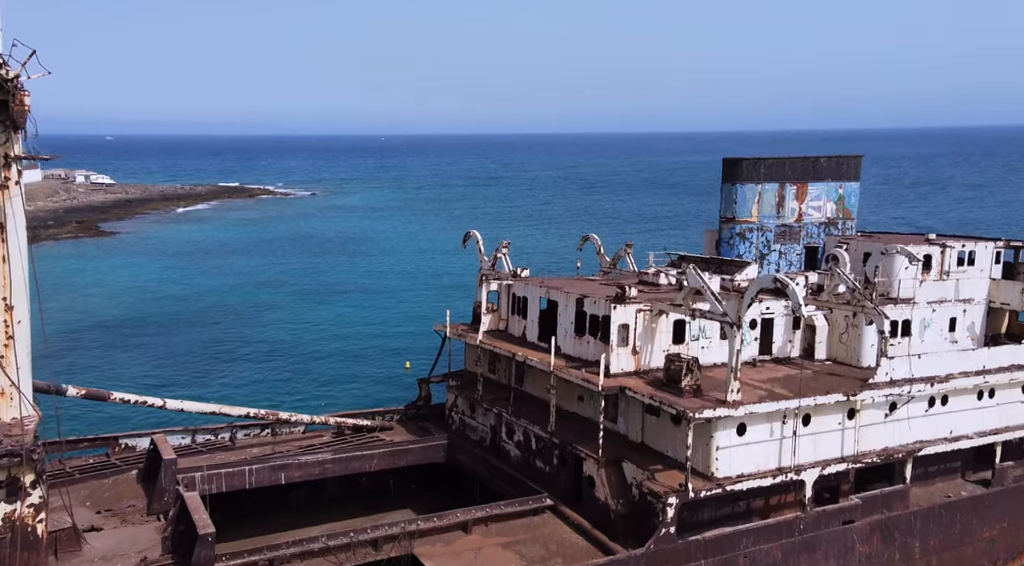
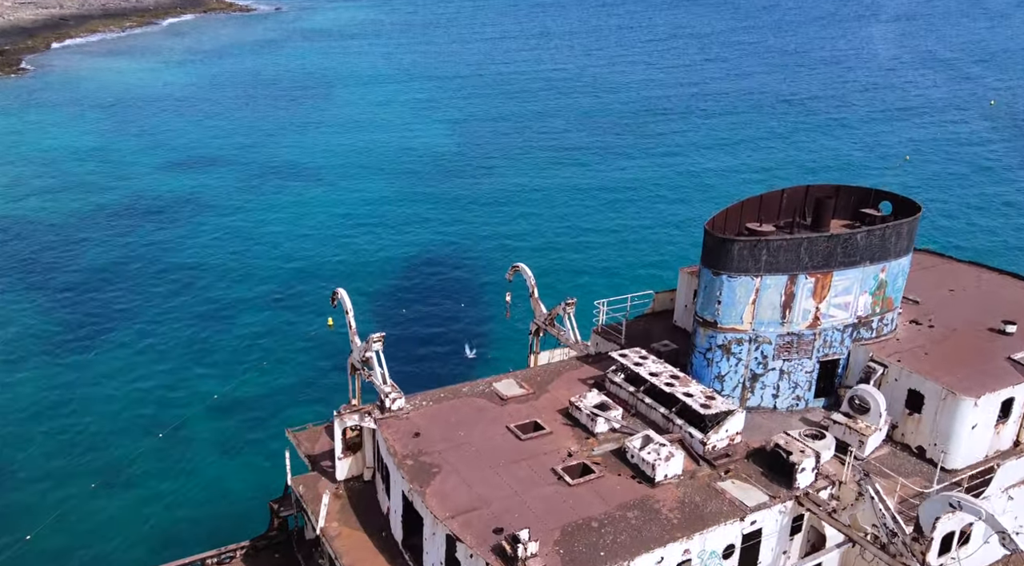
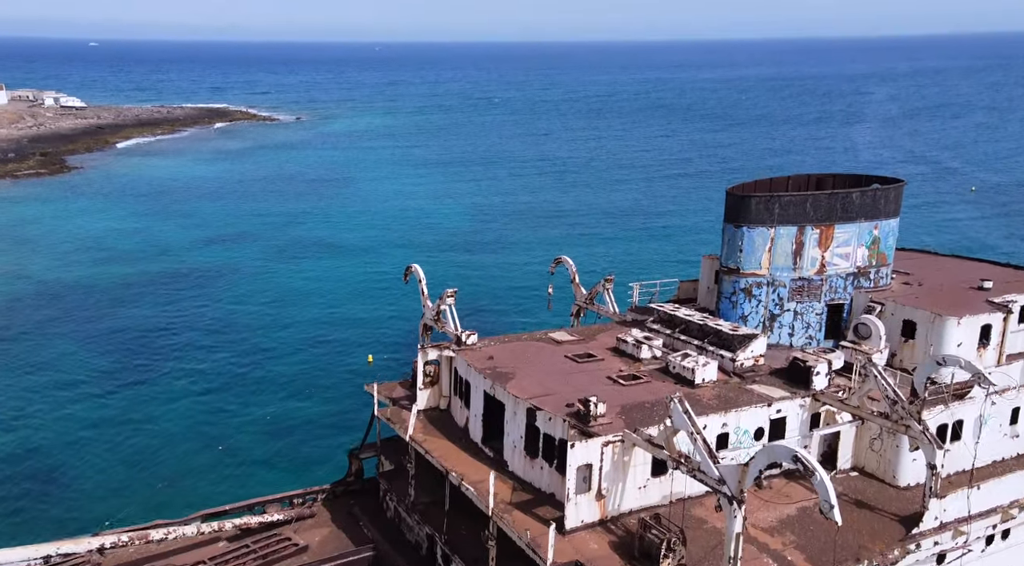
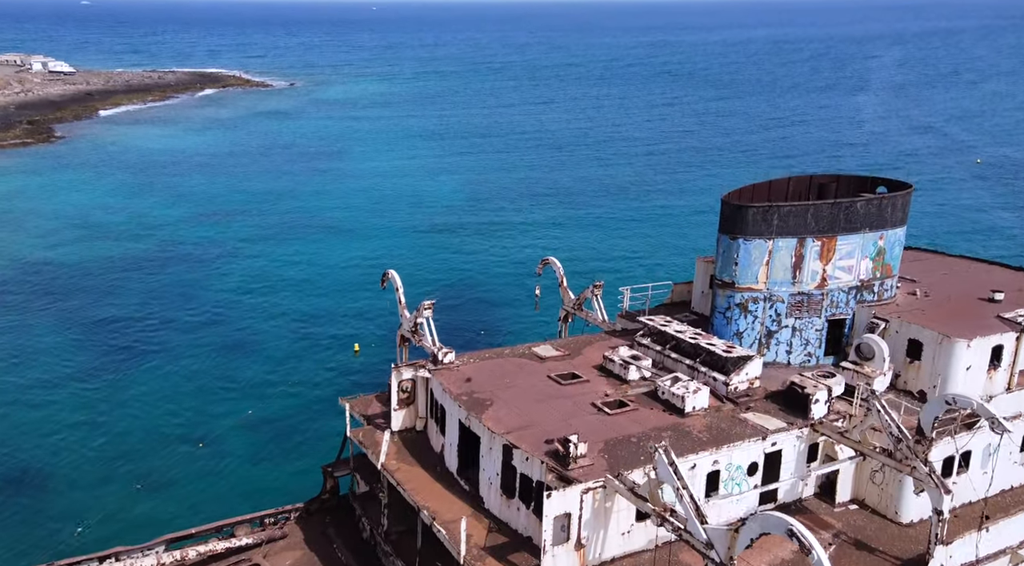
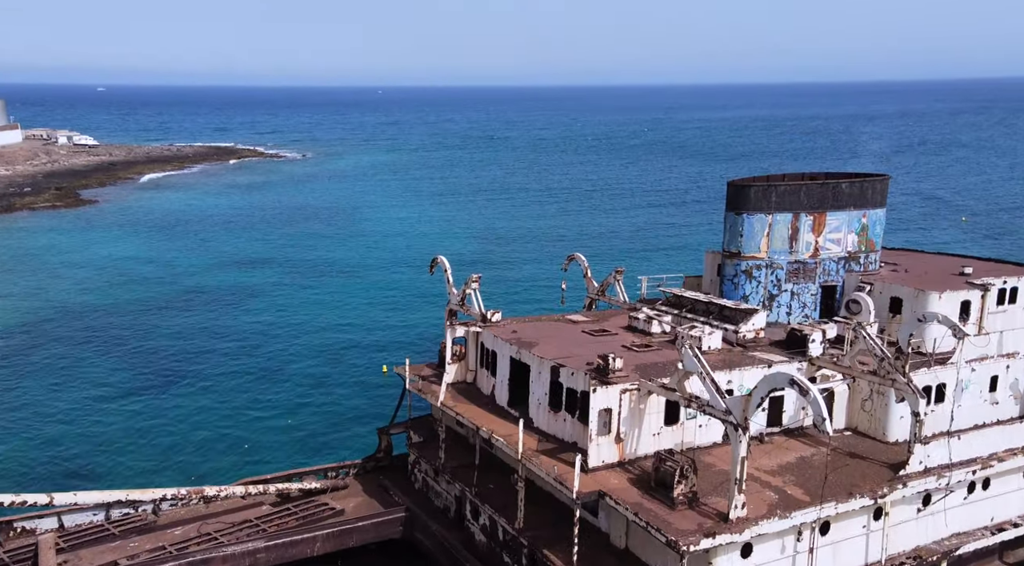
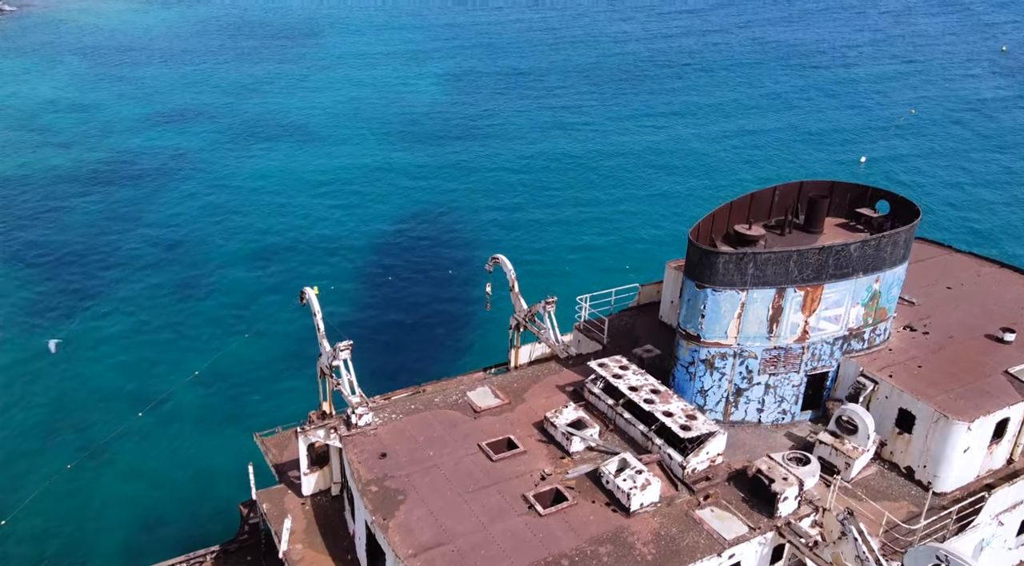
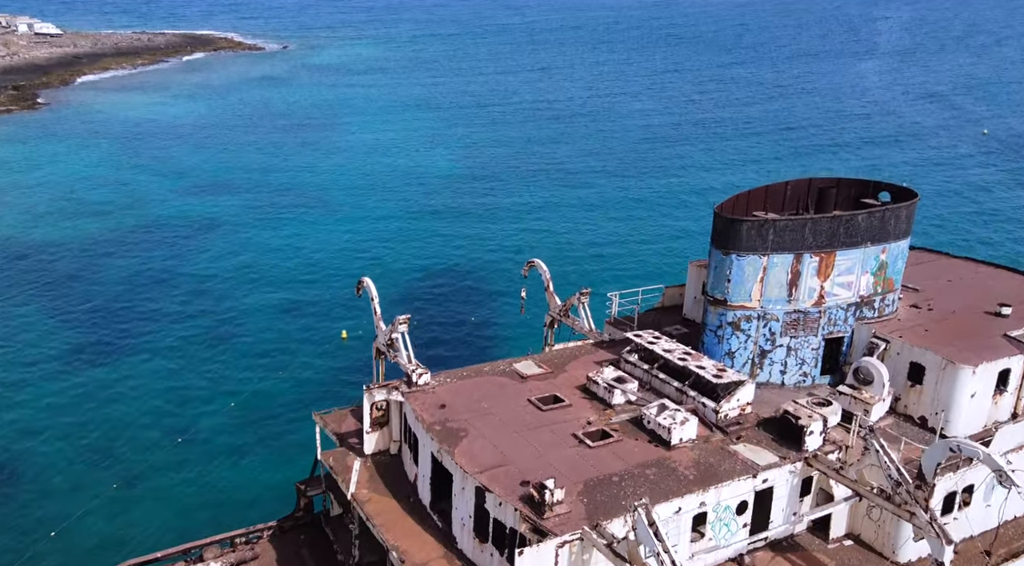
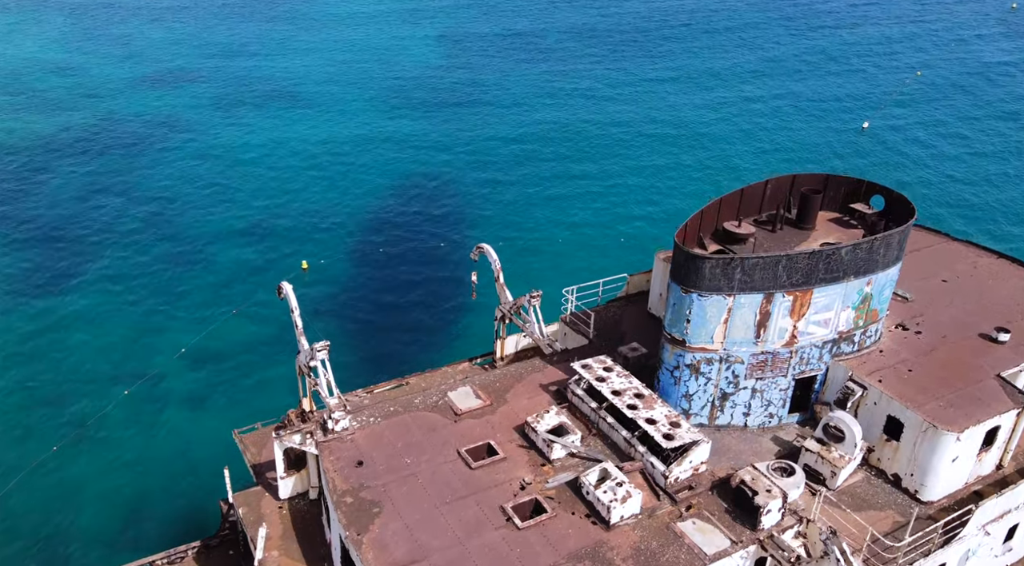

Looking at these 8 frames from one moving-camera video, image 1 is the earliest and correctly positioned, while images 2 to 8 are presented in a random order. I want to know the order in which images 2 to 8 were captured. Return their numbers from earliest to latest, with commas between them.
5, 3, 4, 7, 2, 6, 8
